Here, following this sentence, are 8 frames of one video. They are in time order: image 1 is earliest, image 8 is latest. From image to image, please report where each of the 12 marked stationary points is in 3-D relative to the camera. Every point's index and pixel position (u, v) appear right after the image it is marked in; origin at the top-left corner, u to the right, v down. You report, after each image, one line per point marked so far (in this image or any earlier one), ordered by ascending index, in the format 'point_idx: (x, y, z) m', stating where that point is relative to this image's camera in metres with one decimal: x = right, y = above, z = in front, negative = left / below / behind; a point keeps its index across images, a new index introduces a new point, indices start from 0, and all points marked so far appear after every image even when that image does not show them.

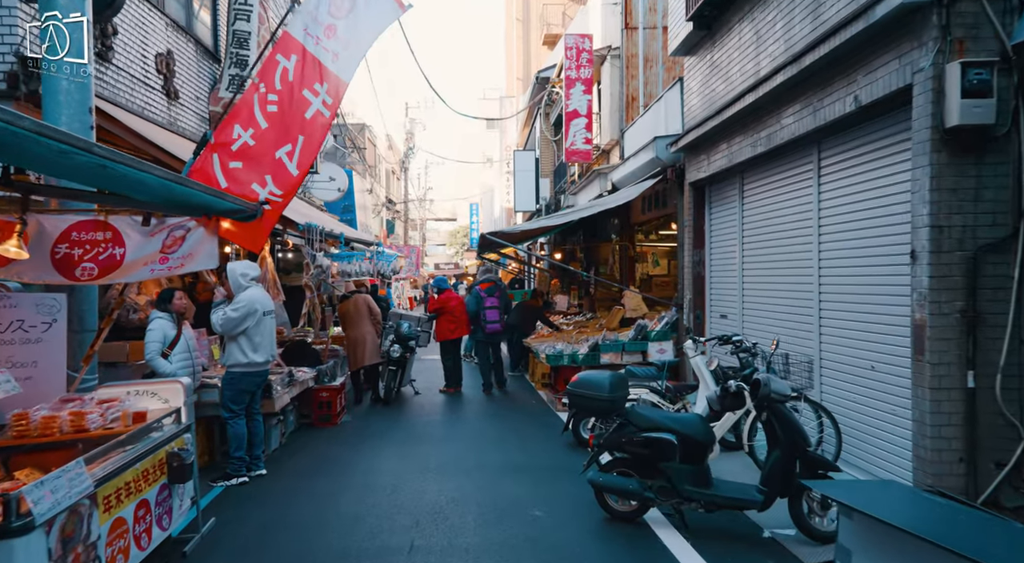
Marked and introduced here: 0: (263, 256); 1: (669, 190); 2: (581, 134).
0: (-2.7, +0.3, +7.8) m
1: (+2.3, +1.4, +10.9) m
2: (+1.3, +2.9, +14.2) m
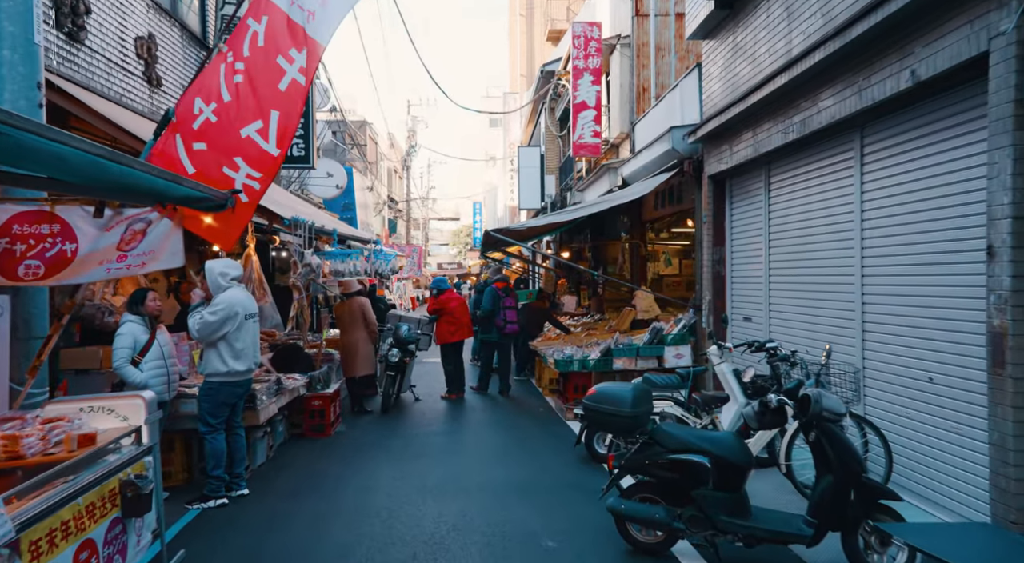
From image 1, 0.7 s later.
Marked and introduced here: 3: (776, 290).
0: (-2.6, +0.3, +7.2) m
1: (+2.4, +1.4, +10.2) m
2: (+1.4, +2.9, +13.6) m
3: (+2.7, -0.1, +7.5) m
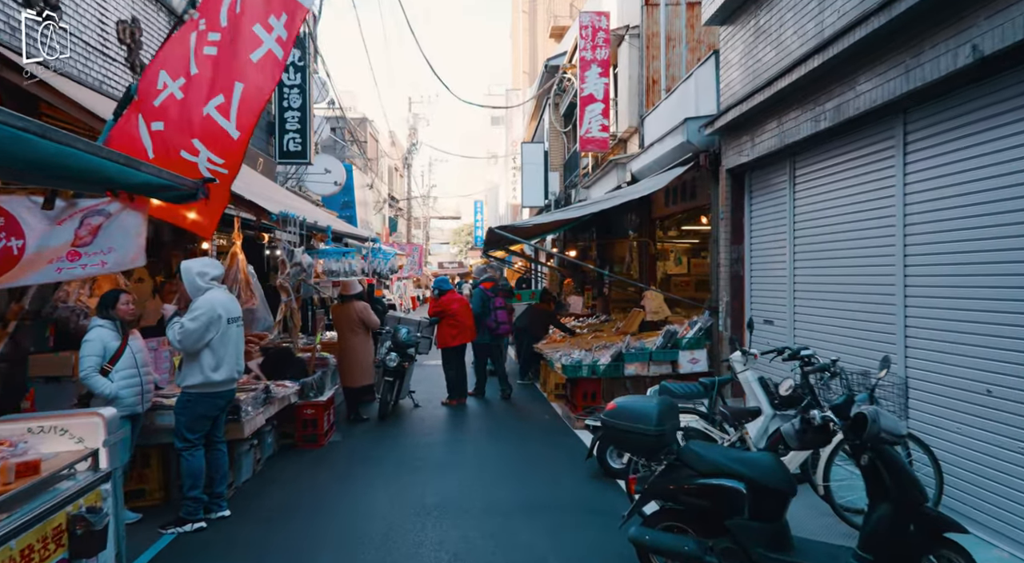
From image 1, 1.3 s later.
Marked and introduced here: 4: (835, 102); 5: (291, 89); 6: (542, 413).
0: (-2.6, +0.3, +6.7) m
1: (+2.5, +1.4, +9.7) m
2: (+1.5, +2.9, +13.1) m
3: (+2.8, -0.1, +6.9) m
4: (+2.6, +1.5, +5.9) m
5: (-4.3, +3.7, +14.2) m
6: (+0.4, -1.8, +10.1) m
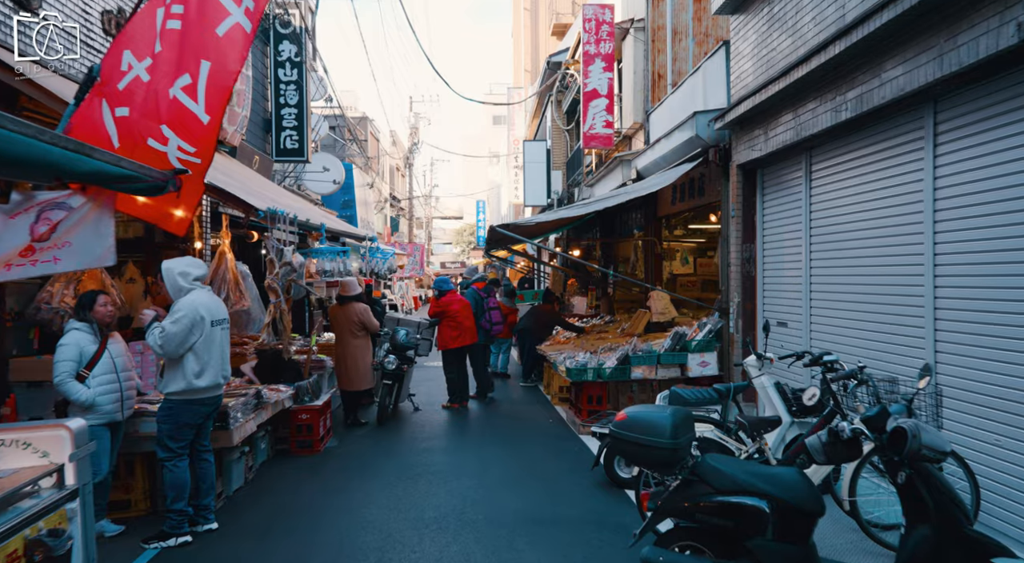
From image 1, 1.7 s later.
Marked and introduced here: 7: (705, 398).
0: (-2.5, +0.3, +6.4) m
1: (+2.5, +1.4, +9.4) m
2: (+1.6, +2.9, +12.7) m
3: (+2.8, -0.1, +6.6) m
4: (+2.6, +1.5, +5.6) m
5: (-4.3, +3.7, +13.9) m
6: (+0.5, -1.8, +9.7) m
7: (+1.5, -0.9, +5.7) m
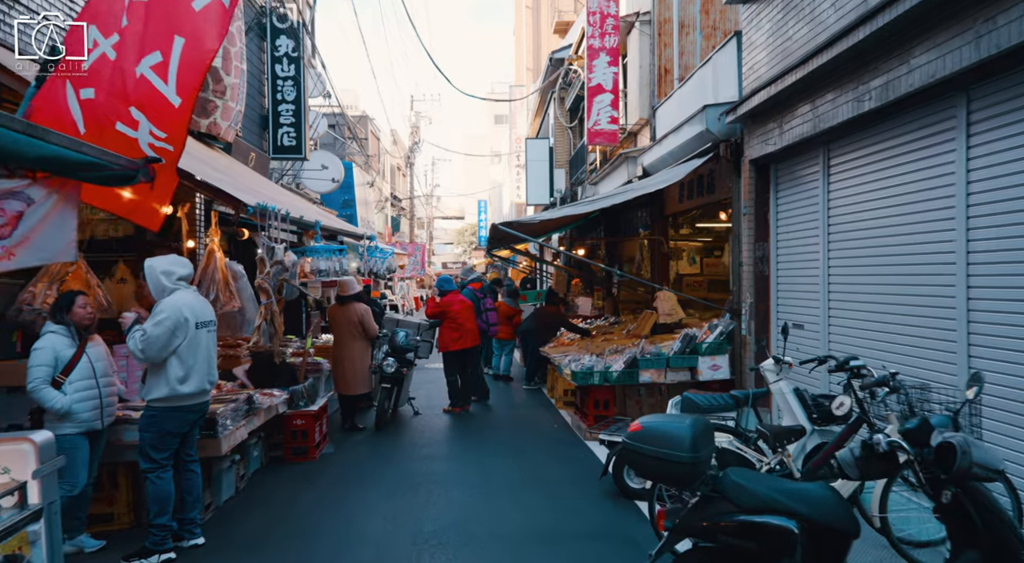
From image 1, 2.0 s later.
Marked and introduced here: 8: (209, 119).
0: (-2.5, +0.3, +6.1) m
1: (+2.6, +1.4, +9.1) m
2: (+1.6, +2.9, +12.4) m
3: (+2.8, -0.1, +6.3) m
4: (+2.7, +1.5, +5.3) m
5: (-4.2, +3.7, +13.6) m
6: (+0.5, -1.8, +9.4) m
7: (+1.5, -0.9, +5.4) m
8: (-3.8, +2.1, +9.2) m
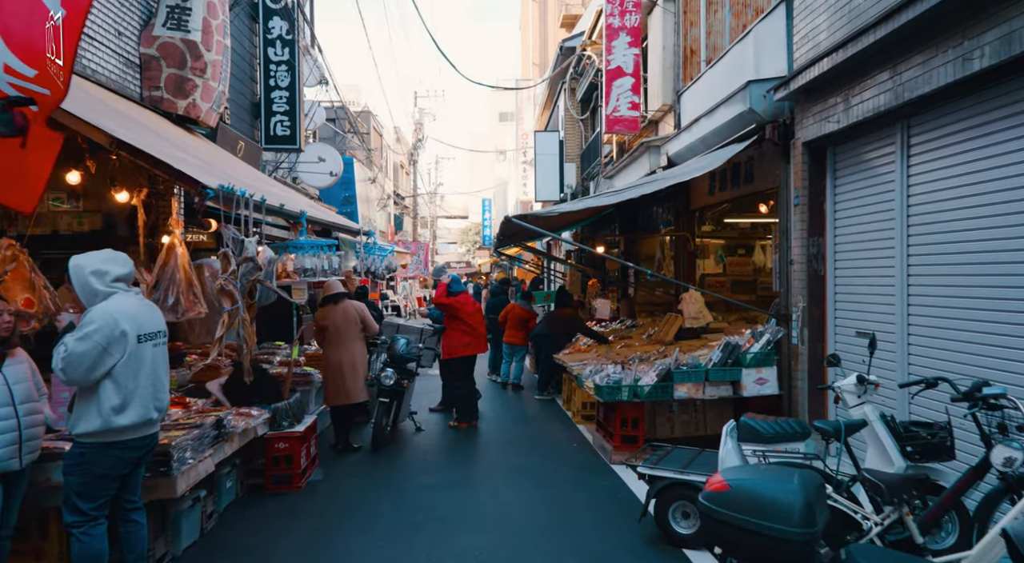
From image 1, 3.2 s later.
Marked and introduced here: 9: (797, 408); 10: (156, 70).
0: (-2.4, +0.3, +5.1) m
1: (+2.7, +1.3, +8.0) m
2: (+1.8, +2.9, +11.4) m
3: (+3.0, -0.1, +5.2) m
4: (+2.8, +1.4, +4.2) m
5: (-4.0, +3.7, +12.6) m
6: (+0.6, -1.8, +8.4) m
7: (+1.7, -0.9, +4.4) m
8: (-3.7, +2.0, +8.2) m
9: (+2.7, -1.2, +6.8) m
10: (-4.0, +2.4, +8.1) m
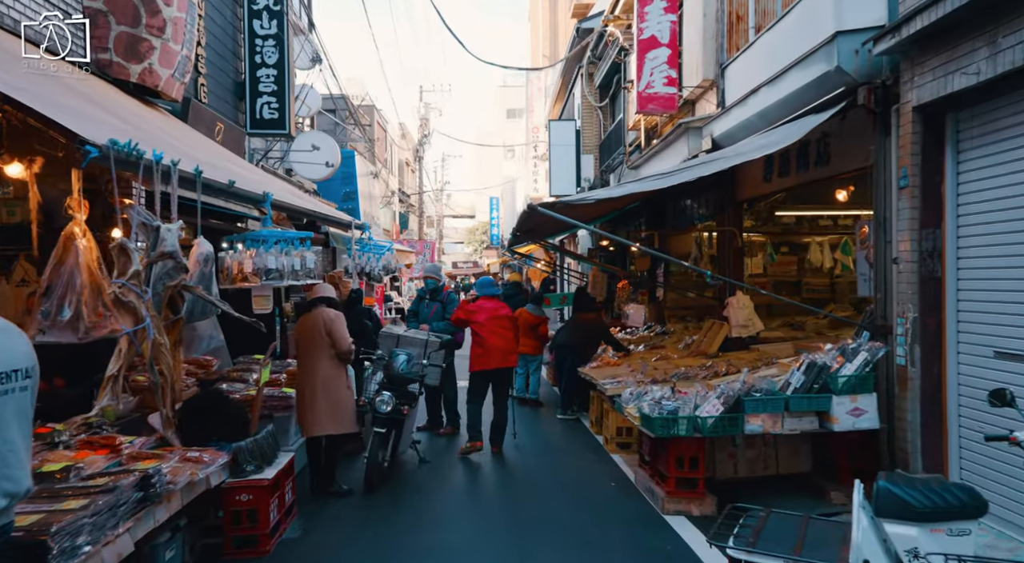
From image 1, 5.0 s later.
0: (-2.2, +0.2, +3.6) m
1: (+2.9, +1.3, +6.5) m
2: (+2.0, +2.8, +9.9) m
3: (+3.2, -0.1, +3.8) m
4: (+3.0, +1.4, +2.7) m
5: (-3.8, +3.7, +11.2) m
6: (+0.9, -1.8, +6.9) m
7: (+1.9, -0.9, +2.9) m
8: (-3.4, +2.0, +6.8) m
9: (+2.9, -1.2, +5.3) m
10: (-3.7, +2.3, +6.7) m
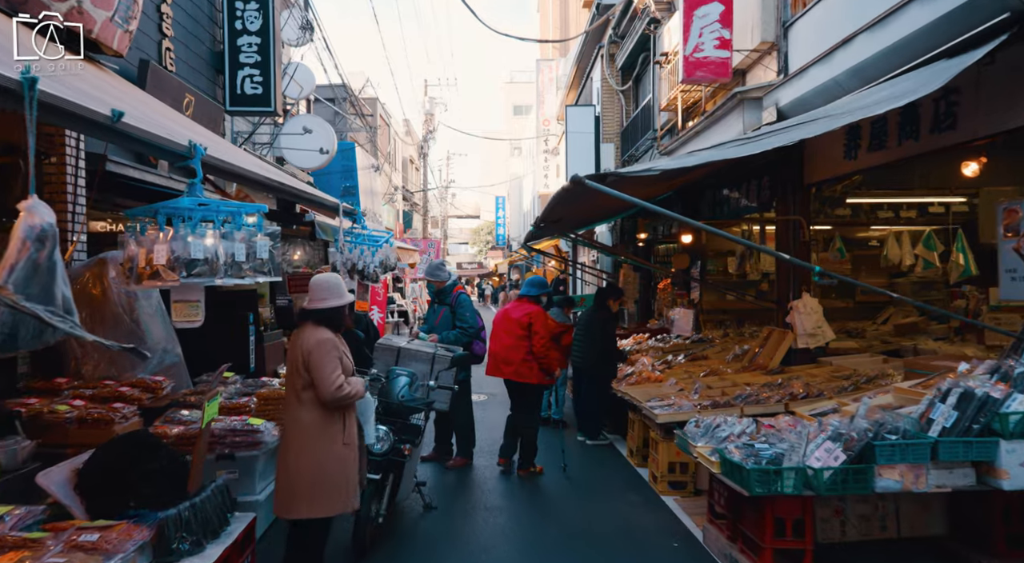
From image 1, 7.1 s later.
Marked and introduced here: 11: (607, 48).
0: (-2.0, +0.2, +2.1) m
1: (+3.2, +1.3, +5.0) m
2: (+2.3, +2.8, +8.4) m
3: (+3.4, -0.1, +2.2) m
4: (+3.2, +1.4, +1.2) m
5: (-3.5, +3.7, +9.7) m
6: (+1.1, -1.8, +5.4) m
7: (+2.1, -0.9, +1.3) m
8: (-3.2, +2.0, +5.3) m
9: (+3.1, -1.2, +3.8) m
10: (-3.5, +2.3, +5.2) m
11: (+2.0, +5.1, +15.9) m
